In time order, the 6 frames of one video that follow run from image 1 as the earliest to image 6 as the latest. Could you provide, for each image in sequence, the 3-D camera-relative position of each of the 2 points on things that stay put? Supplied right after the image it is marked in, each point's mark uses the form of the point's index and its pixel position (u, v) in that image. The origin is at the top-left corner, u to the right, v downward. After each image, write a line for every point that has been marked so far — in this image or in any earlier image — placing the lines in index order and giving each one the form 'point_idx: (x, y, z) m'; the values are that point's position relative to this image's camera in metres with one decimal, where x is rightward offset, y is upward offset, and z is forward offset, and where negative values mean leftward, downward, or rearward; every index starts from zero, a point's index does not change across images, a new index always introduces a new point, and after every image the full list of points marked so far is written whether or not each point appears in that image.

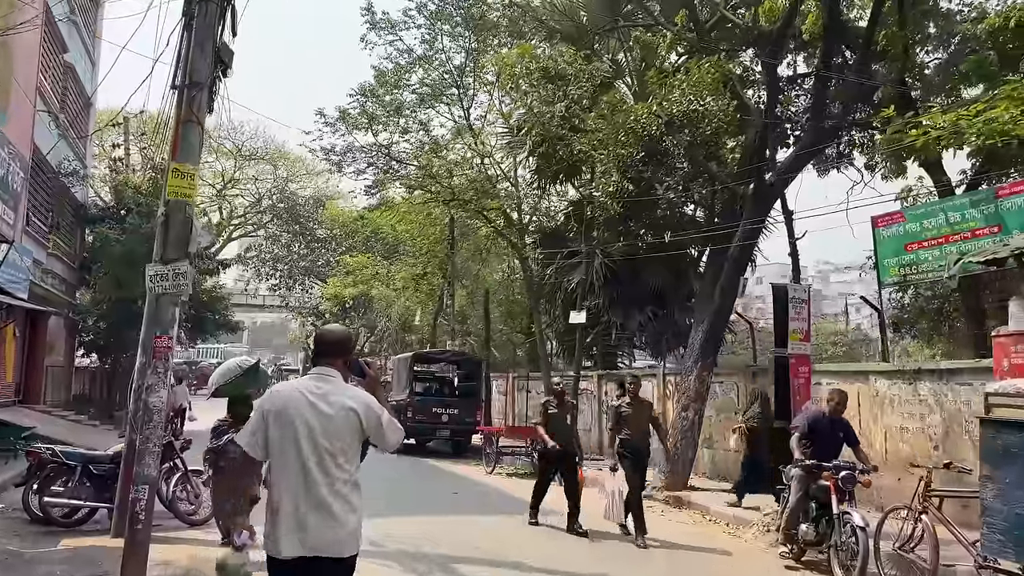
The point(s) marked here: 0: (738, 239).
0: (+3.0, +0.7, +10.8) m
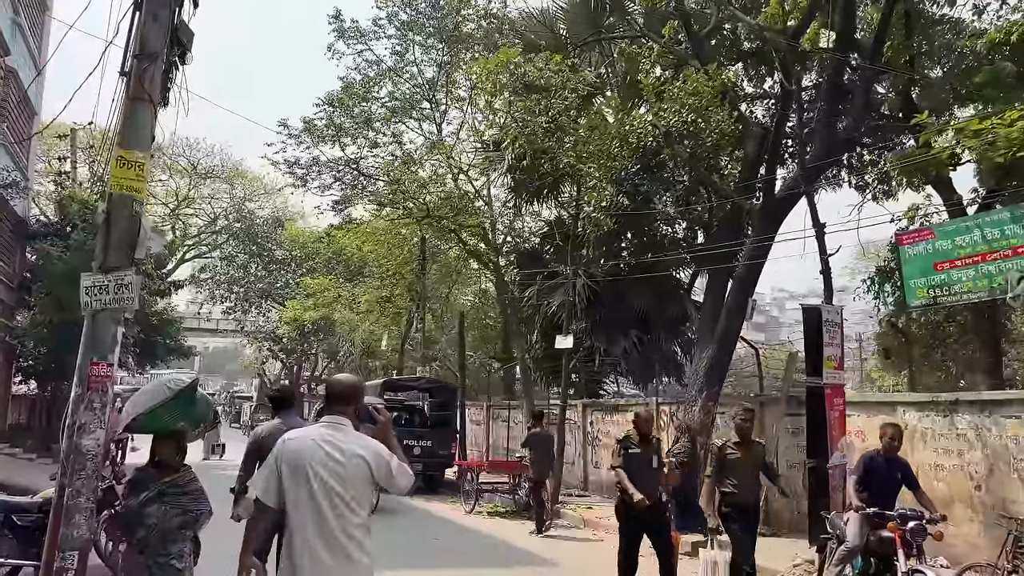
0: (+2.9, +0.4, +10.0) m
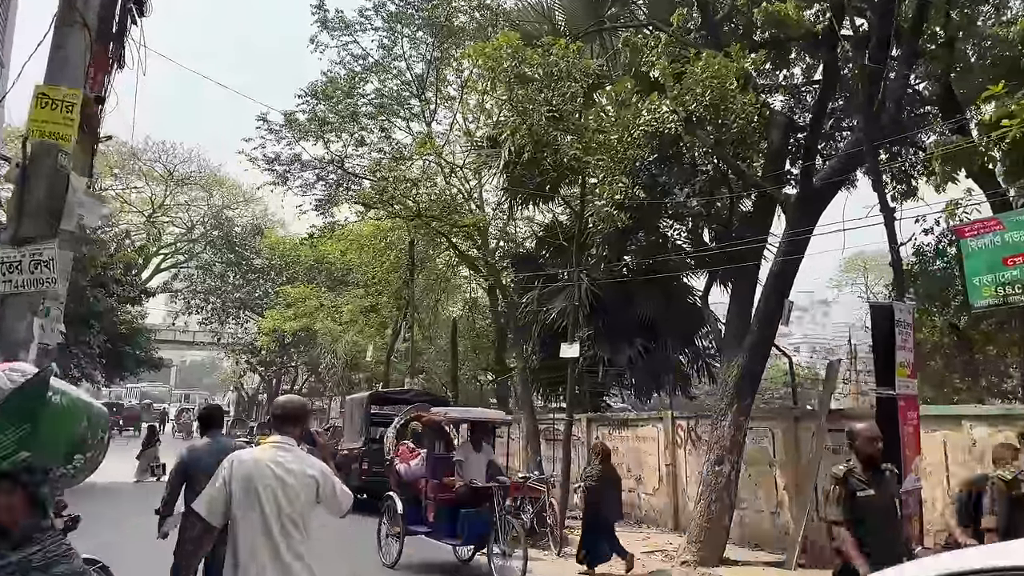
0: (+3.0, +0.4, +9.0) m
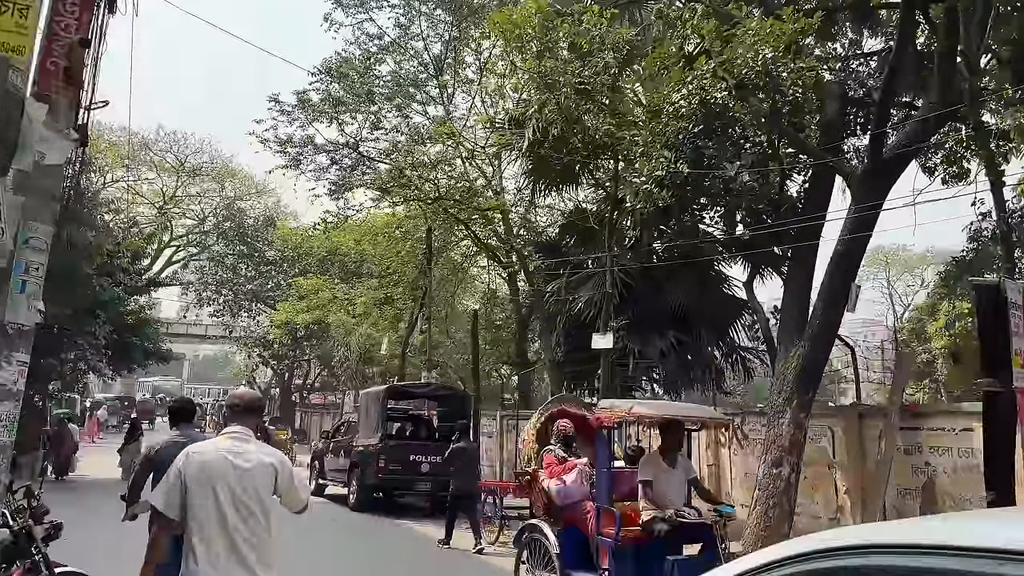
0: (+3.3, +0.6, +8.1) m
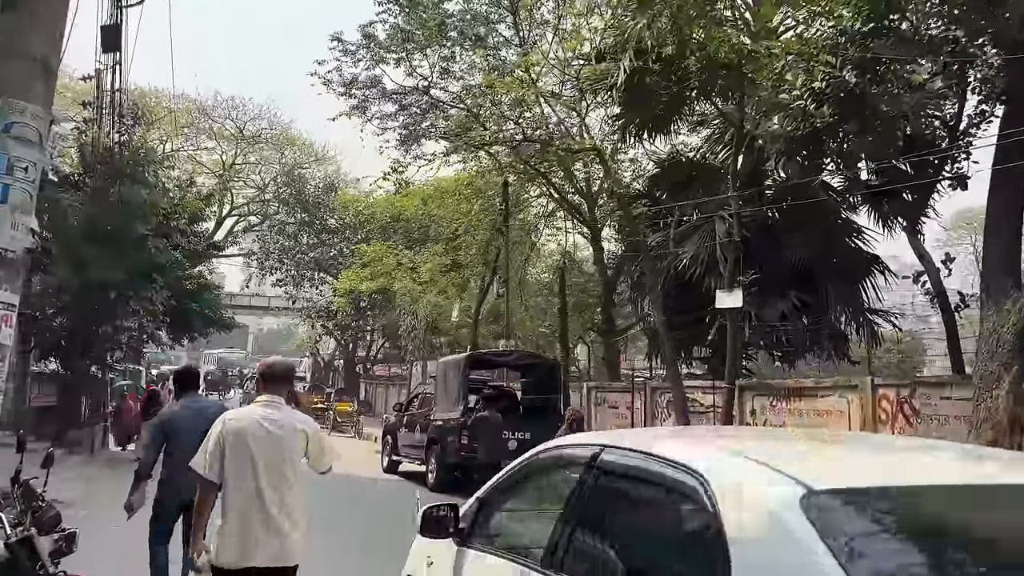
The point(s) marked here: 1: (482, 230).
0: (+4.4, +1.1, +6.2) m
1: (-0.7, +1.4, +18.9) m
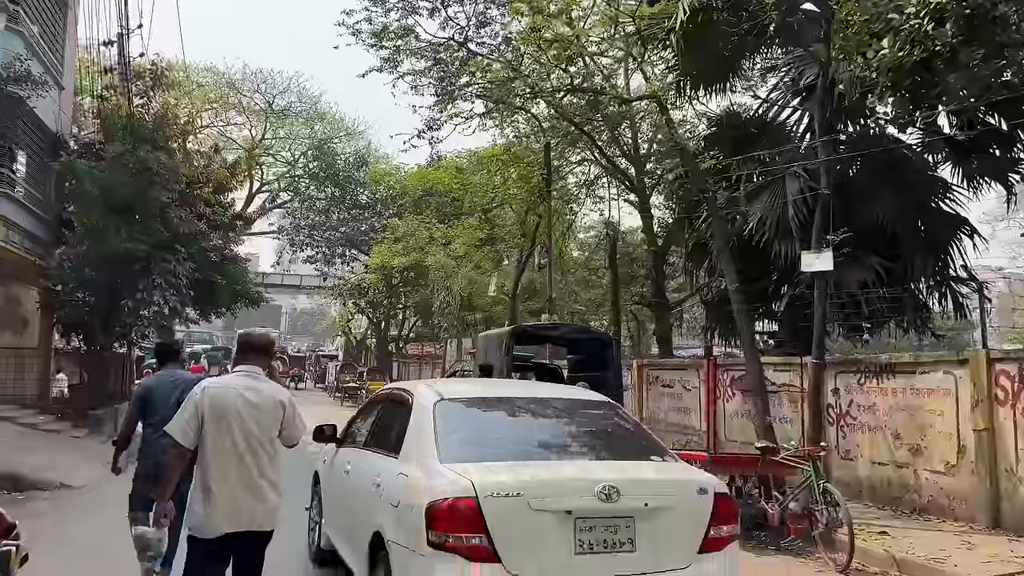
0: (+4.8, +1.4, +4.9) m
1: (+0.2, +2.0, +17.8) m
